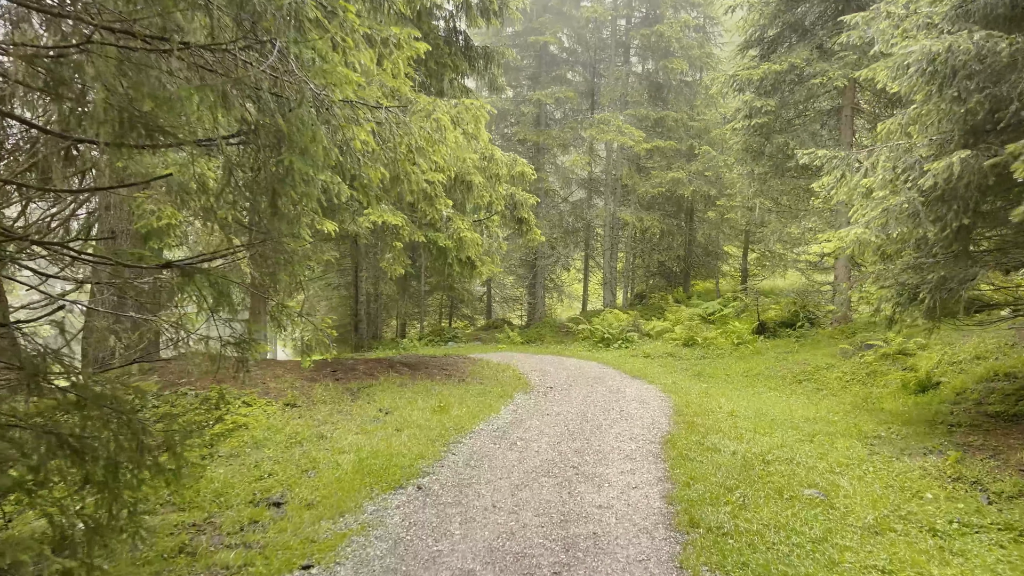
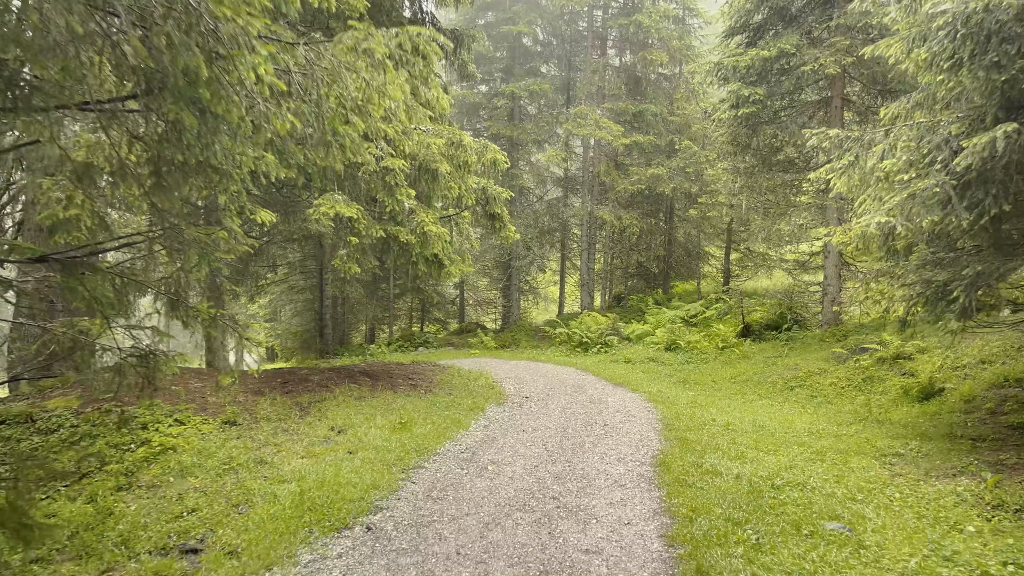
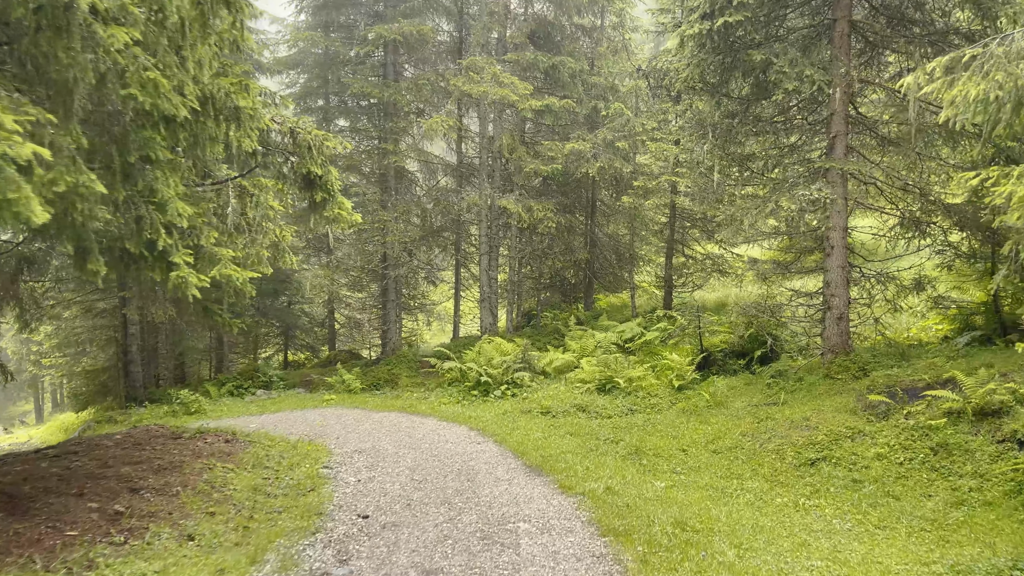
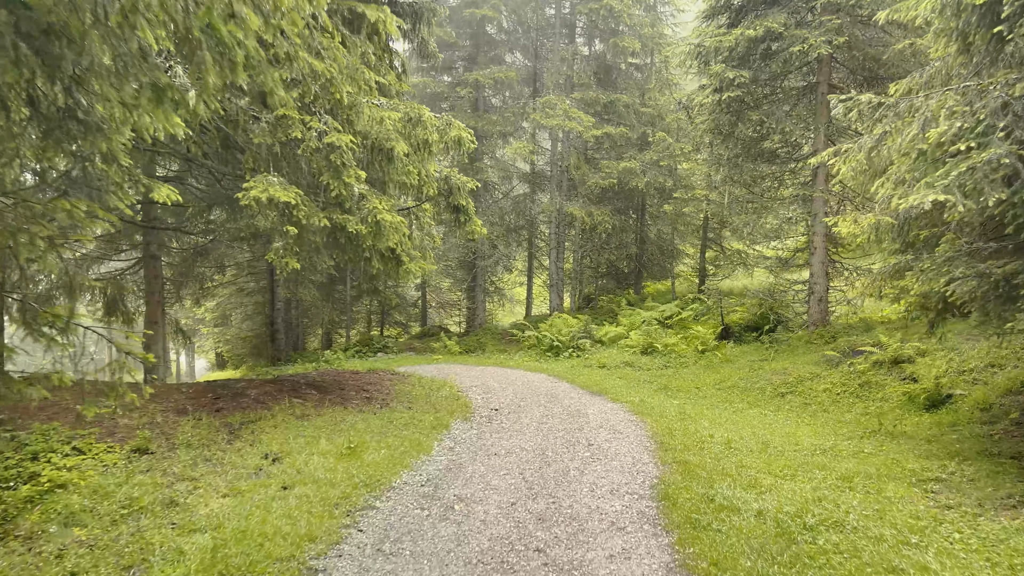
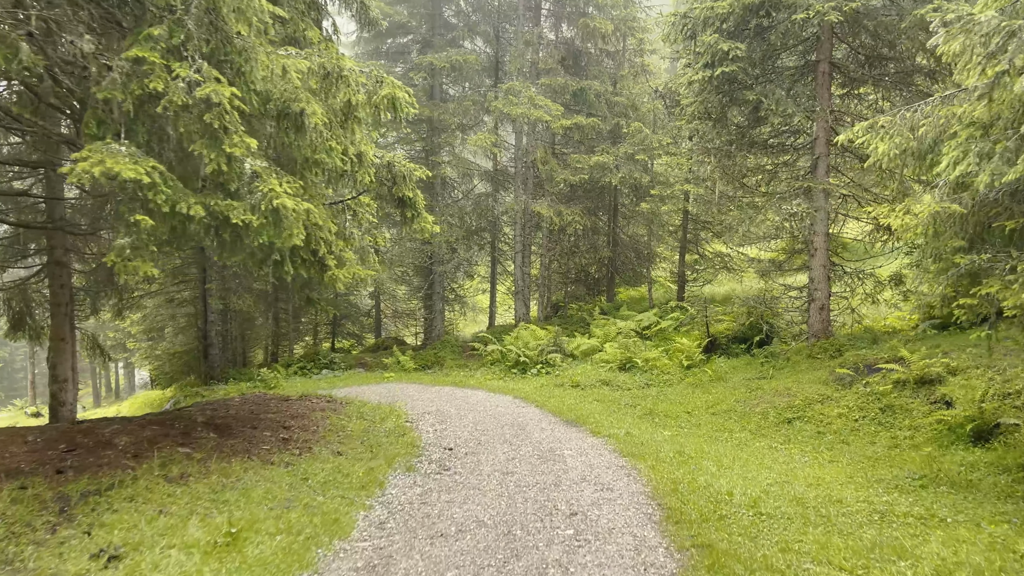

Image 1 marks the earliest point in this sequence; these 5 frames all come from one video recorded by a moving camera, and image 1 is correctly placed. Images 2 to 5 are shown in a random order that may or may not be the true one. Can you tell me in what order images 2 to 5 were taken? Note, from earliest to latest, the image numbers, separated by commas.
2, 4, 5, 3
